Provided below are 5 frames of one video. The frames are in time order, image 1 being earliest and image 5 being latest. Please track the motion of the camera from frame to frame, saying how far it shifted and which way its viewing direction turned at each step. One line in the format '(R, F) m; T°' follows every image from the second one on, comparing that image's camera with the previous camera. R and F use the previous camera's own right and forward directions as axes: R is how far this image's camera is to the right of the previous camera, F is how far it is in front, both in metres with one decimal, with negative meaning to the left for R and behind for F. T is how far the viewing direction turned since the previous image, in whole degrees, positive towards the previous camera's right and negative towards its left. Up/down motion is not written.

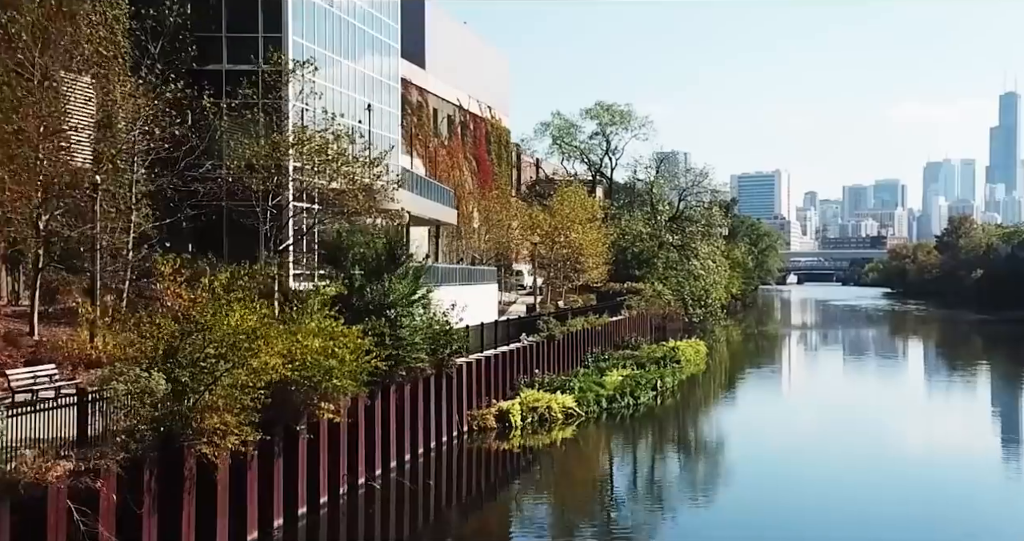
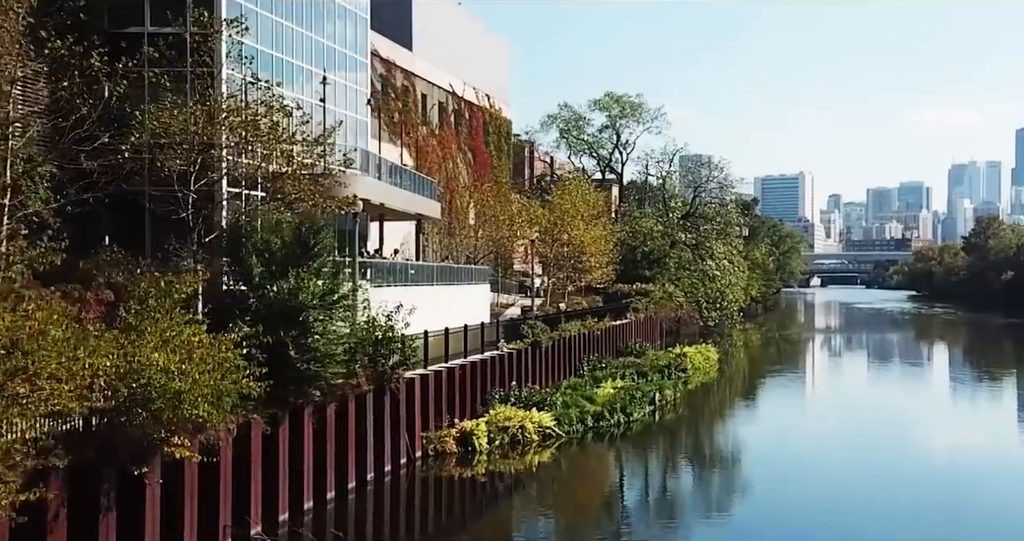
(+1.1, +3.8) m; -1°
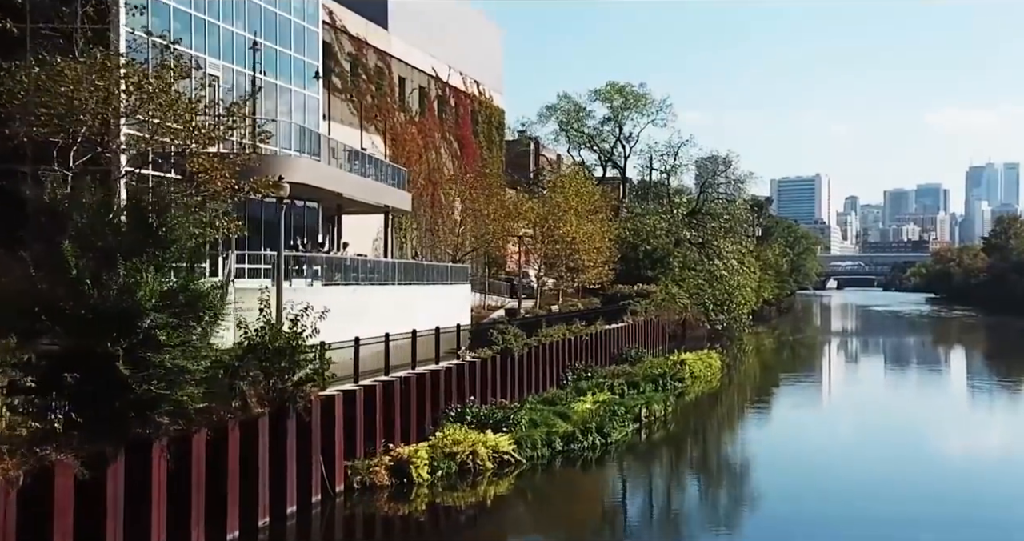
(+1.1, +3.7) m; -1°
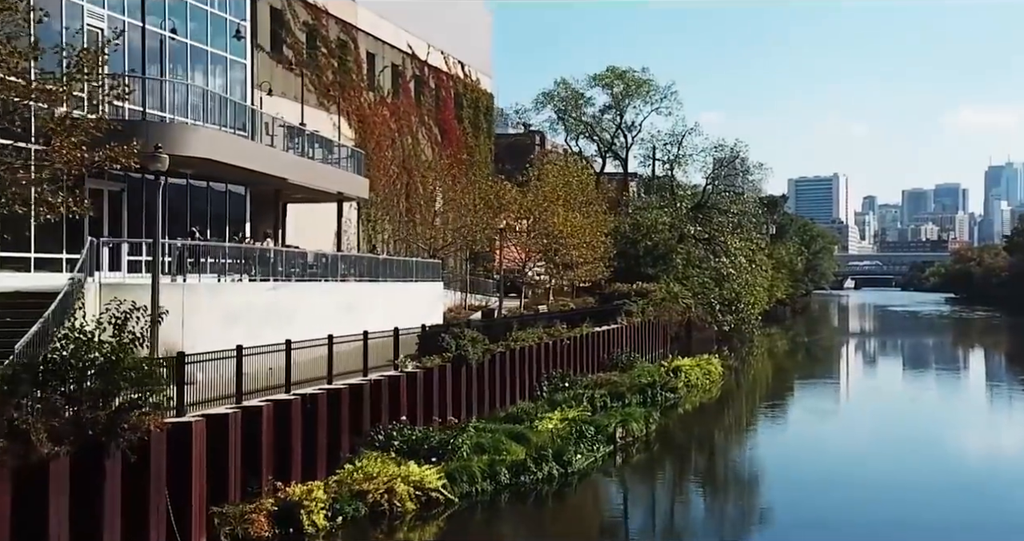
(+1.2, +3.9) m; -1°
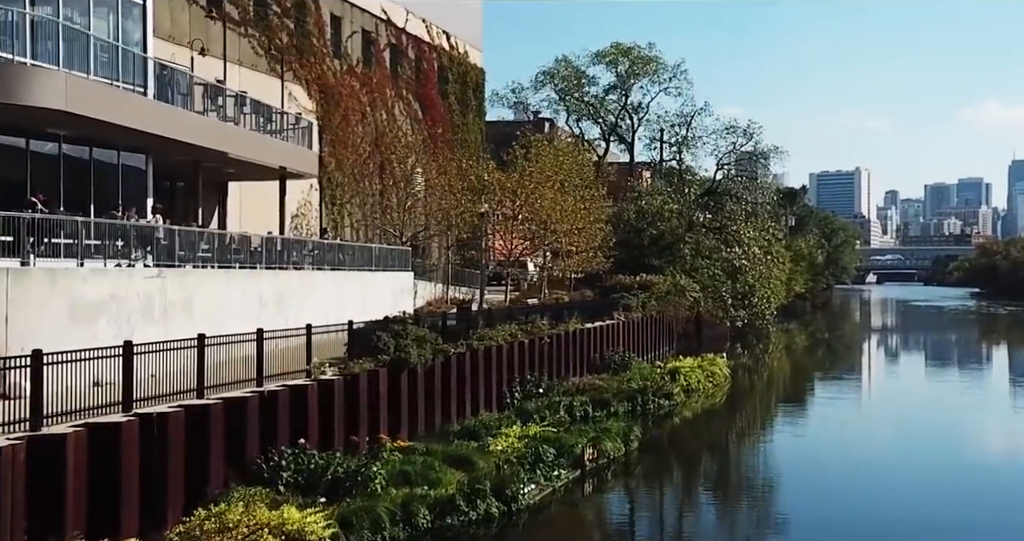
(+1.2, +4.0) m; -1°
